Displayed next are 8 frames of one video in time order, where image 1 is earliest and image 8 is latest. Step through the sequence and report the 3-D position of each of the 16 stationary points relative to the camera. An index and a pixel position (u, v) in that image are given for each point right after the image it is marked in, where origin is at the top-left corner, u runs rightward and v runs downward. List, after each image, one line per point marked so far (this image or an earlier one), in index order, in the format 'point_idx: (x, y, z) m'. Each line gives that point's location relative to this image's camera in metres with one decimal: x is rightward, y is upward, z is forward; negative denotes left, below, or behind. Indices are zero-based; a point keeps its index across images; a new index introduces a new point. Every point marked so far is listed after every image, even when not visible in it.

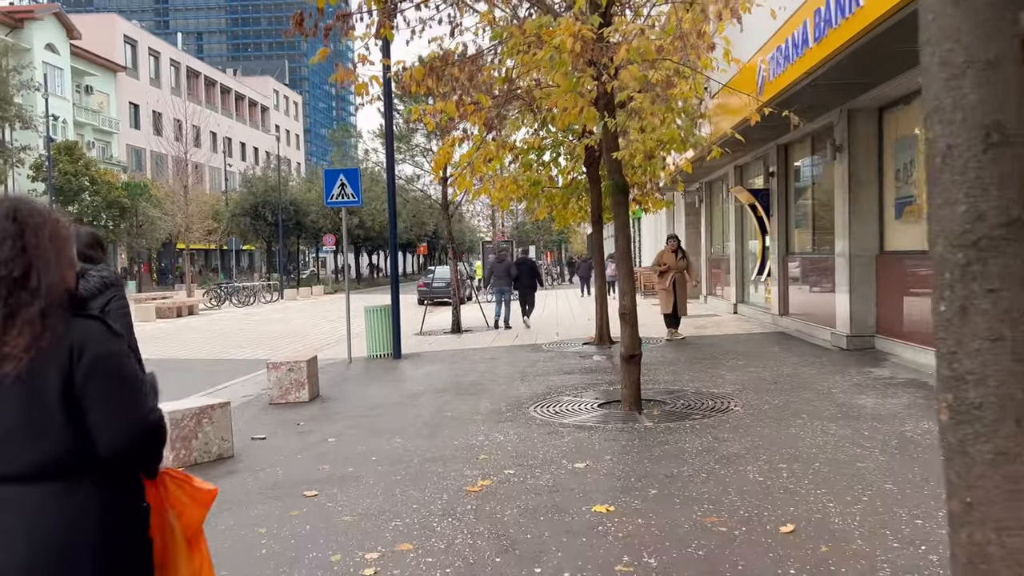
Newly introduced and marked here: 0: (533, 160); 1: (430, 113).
0: (+0.3, +1.9, +12.2) m
1: (-1.2, +2.6, +11.8) m
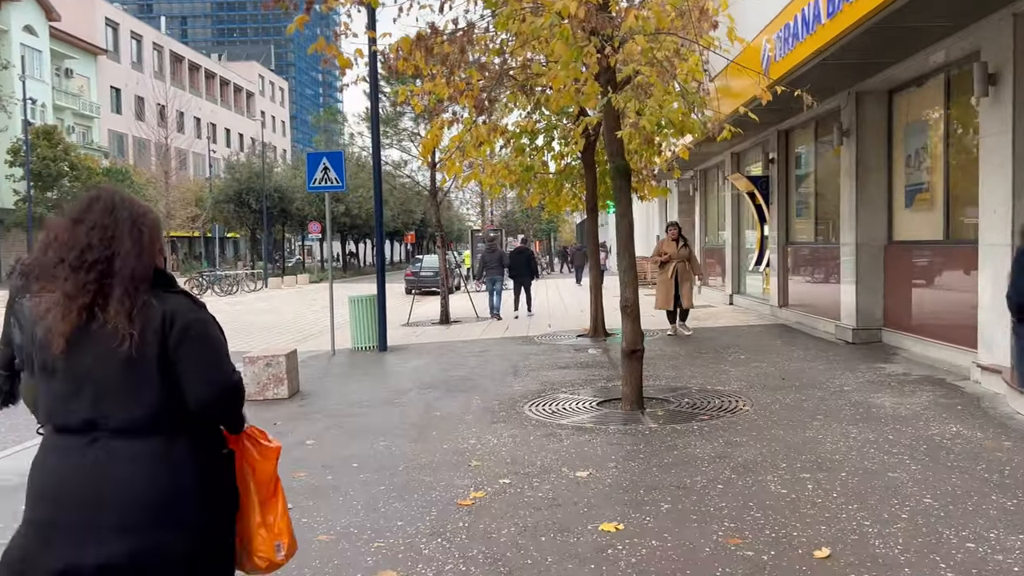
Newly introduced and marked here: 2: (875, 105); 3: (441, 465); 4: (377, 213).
0: (+0.2, +2.1, +11.7) m
1: (-1.3, +2.7, +11.3) m
2: (+4.2, +2.1, +9.3) m
3: (-0.4, -1.1, +4.9) m
4: (-1.9, +1.1, +11.1) m
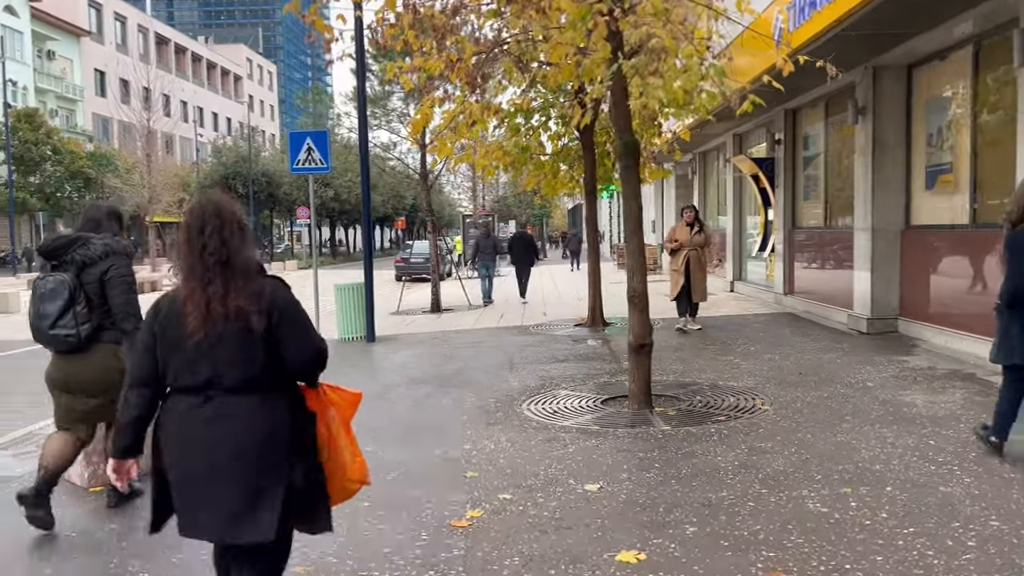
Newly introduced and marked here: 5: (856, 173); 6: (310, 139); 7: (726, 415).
0: (+0.1, +2.2, +11.1) m
1: (-1.4, +2.9, +10.7) m
2: (+4.1, +2.2, +8.7) m
3: (-0.4, -1.0, +4.4) m
4: (-1.9, +1.2, +10.5) m
5: (+3.9, +1.3, +9.1) m
6: (-2.6, +1.9, +10.3) m
7: (+1.4, -0.9, +5.5) m
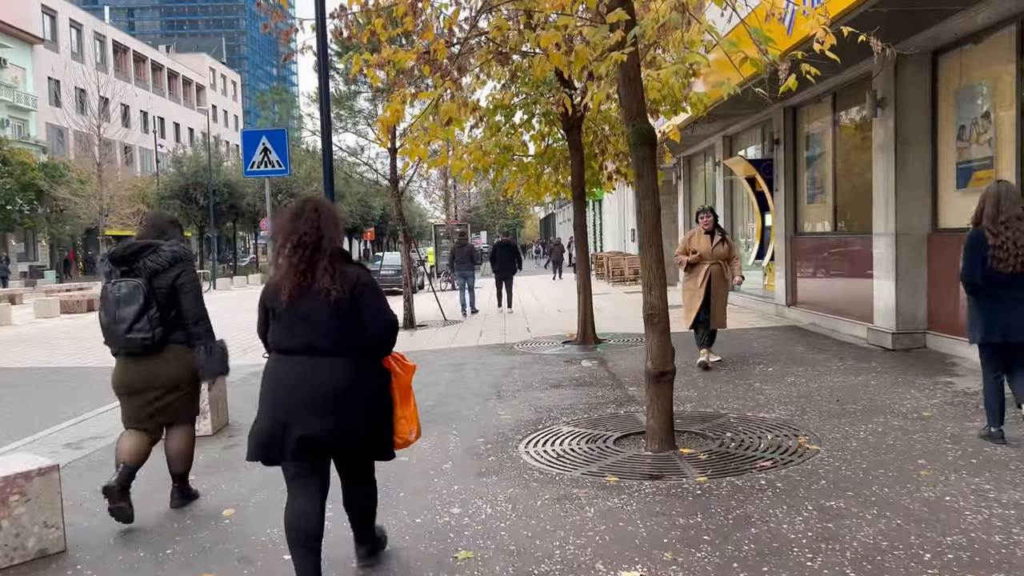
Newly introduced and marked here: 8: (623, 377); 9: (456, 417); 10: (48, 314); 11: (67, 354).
0: (-0.1, +2.1, +10.1) m
1: (-1.6, +2.7, +9.6) m
2: (+3.9, +2.1, +7.9) m
3: (-0.4, -1.1, +3.3) m
4: (-2.2, +1.0, +9.5) m
5: (+3.7, +1.2, +8.3) m
6: (-2.8, +1.7, +9.2) m
7: (+1.4, -0.9, +4.5) m
8: (+1.0, -0.8, +7.4) m
9: (-0.4, -1.0, +6.1) m
10: (-10.3, -0.6, +17.9) m
11: (-6.6, -1.0, +12.1) m
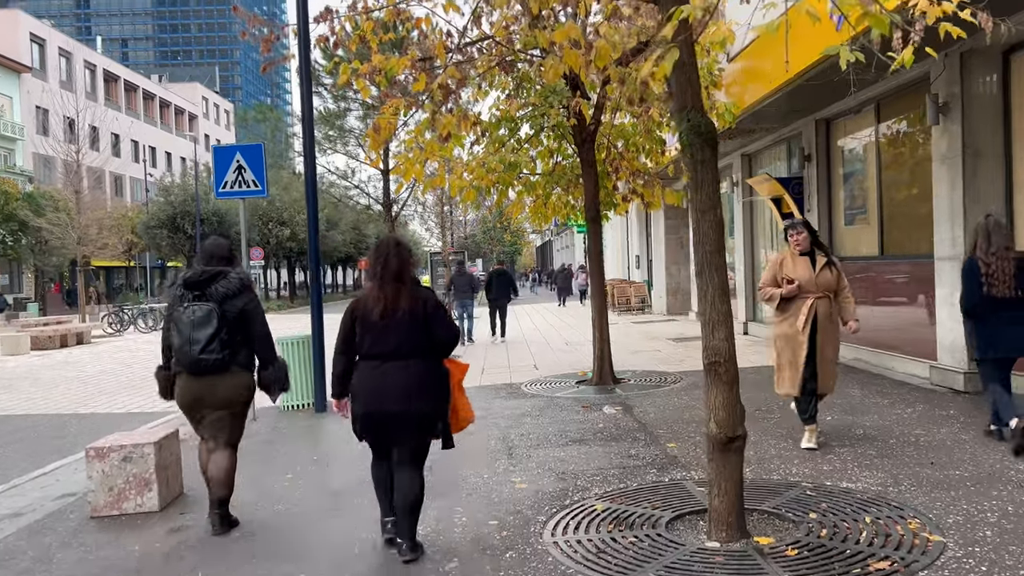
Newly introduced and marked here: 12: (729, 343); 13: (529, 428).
0: (-0.1, +1.7, +9.0) m
1: (-1.6, +2.3, +8.6) m
2: (+4.0, +1.9, +6.9) m
3: (-0.3, -1.3, +2.2) m
4: (-2.1, +0.7, +8.4) m
5: (+3.8, +0.9, +7.2) m
6: (-2.7, +1.3, +8.1) m
7: (+1.5, -1.1, +3.4) m
8: (+1.1, -1.1, +6.3) m
9: (-0.3, -1.2, +5.0) m
10: (-10.2, -1.3, +16.7) m
11: (-6.6, -1.5, +10.9) m
12: (+1.0, -0.3, +3.8) m
13: (+0.1, -1.1, +6.6) m
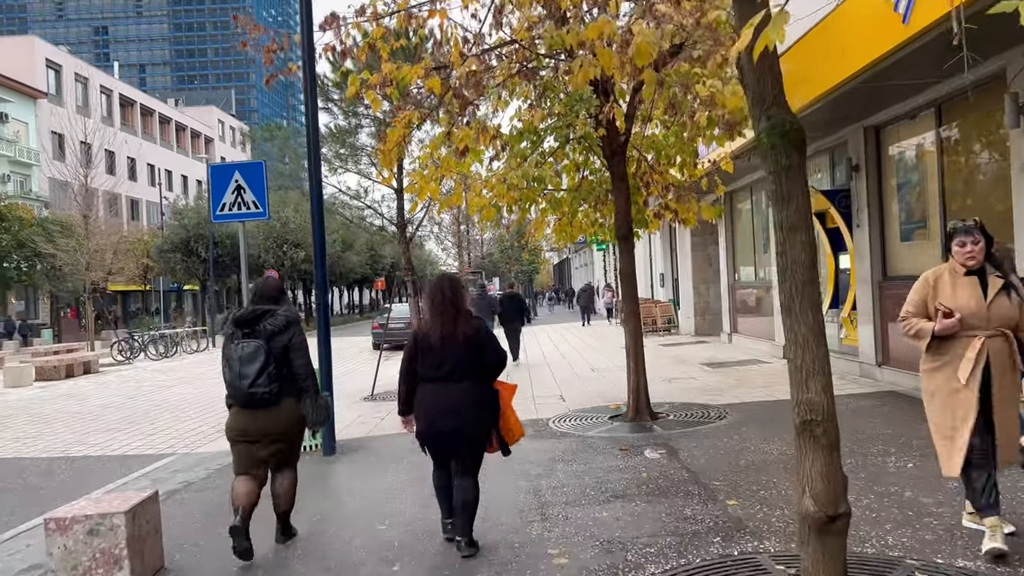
0: (+0.2, +1.4, +8.3) m
1: (-1.3, +2.0, +7.9) m
2: (+4.2, +1.7, +6.0) m
3: (-0.2, -1.4, +1.4) m
4: (-1.8, +0.4, +7.7) m
5: (+4.0, +0.7, +6.4) m
6: (-2.5, +1.1, +7.4) m
7: (+1.7, -1.2, +2.5) m
8: (+1.3, -1.3, +5.5) m
9: (-0.1, -1.4, +4.2) m
10: (-9.8, -1.9, +16.1) m
11: (-6.2, -1.9, +10.2) m
12: (+1.2, -0.4, +3.0) m
13: (+0.4, -1.3, +5.8) m
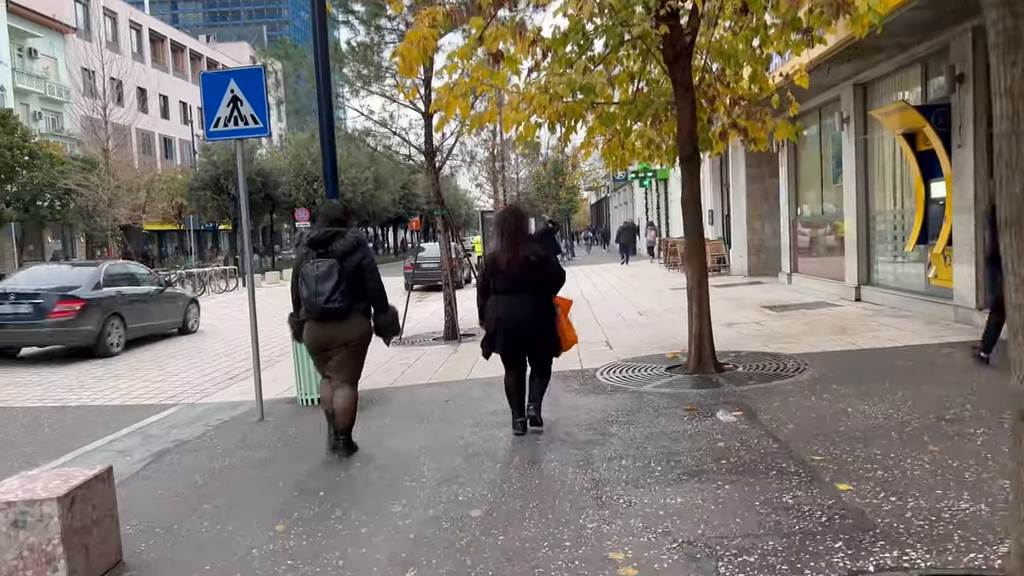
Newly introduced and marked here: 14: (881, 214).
0: (+0.5, +2.0, +7.0) m
1: (-1.0, +2.6, +6.7) m
2: (+4.5, +2.1, +4.6) m
3: (-0.1, -1.3, +0.4) m
4: (-1.5, +0.9, +6.6) m
5: (+4.3, +1.2, +5.0) m
6: (-2.2, +1.6, +6.3) m
7: (+1.8, -1.0, +1.4) m
8: (+1.6, -0.9, +4.4) m
9: (+0.1, -1.1, +3.1) m
10: (-9.1, -0.7, +15.5) m
11: (-5.8, -1.1, +9.5) m
12: (+1.3, -0.2, +1.8) m
13: (+0.6, -0.9, +4.7) m
14: (+4.7, +1.0, +10.5) m
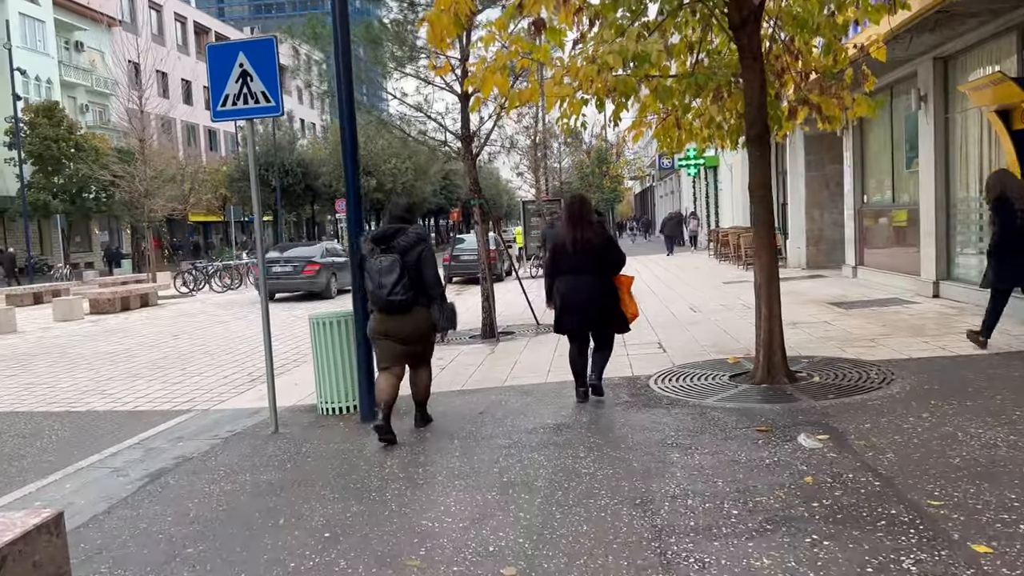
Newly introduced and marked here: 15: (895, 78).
0: (+0.9, +2.0, +6.2) m
1: (-0.7, +2.6, +5.9) m
2: (+4.7, +2.1, +3.6) m
3: (-0.1, -1.3, -0.4) m
4: (-1.2, +1.0, +5.9) m
5: (+4.5, +1.2, +4.0) m
6: (-1.9, +1.6, +5.7) m
7: (+1.8, -1.1, +0.6) m
8: (+1.8, -0.9, +3.5) m
9: (+0.2, -1.1, +2.4) m
10: (-8.3, -0.5, +15.2) m
11: (-5.3, -1.0, +9.0) m
12: (+1.4, -0.2, +1.0) m
13: (+0.8, -0.9, +3.9) m
14: (+5.2, +1.0, +9.4) m
15: (+5.1, +2.9, +11.1) m
